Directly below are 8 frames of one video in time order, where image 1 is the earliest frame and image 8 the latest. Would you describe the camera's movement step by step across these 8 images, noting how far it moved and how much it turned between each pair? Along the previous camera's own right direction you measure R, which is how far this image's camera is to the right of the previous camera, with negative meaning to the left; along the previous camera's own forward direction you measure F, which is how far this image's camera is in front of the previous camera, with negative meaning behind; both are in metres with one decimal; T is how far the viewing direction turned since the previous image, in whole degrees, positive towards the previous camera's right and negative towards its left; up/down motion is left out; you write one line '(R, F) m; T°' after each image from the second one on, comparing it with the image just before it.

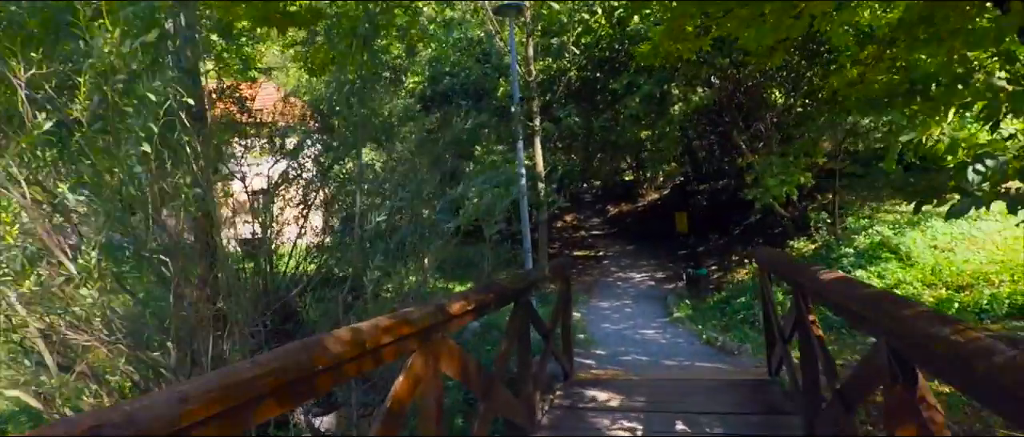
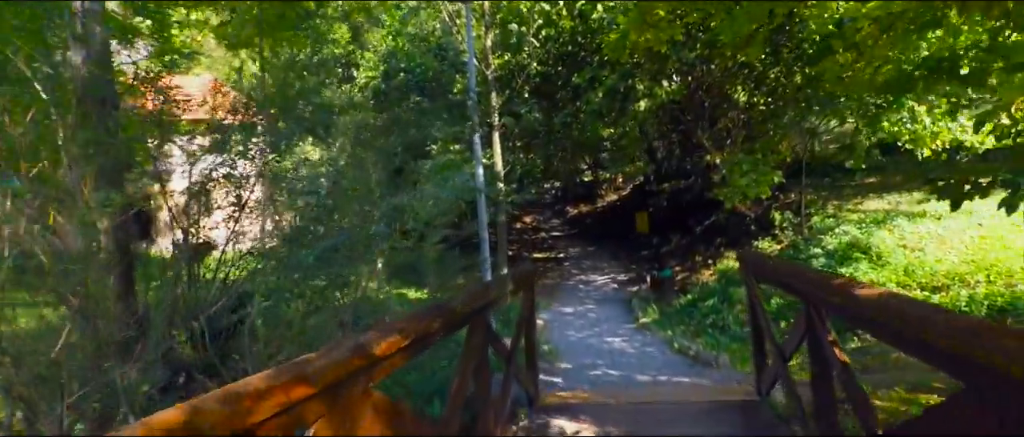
(0.0, +0.7) m; +4°
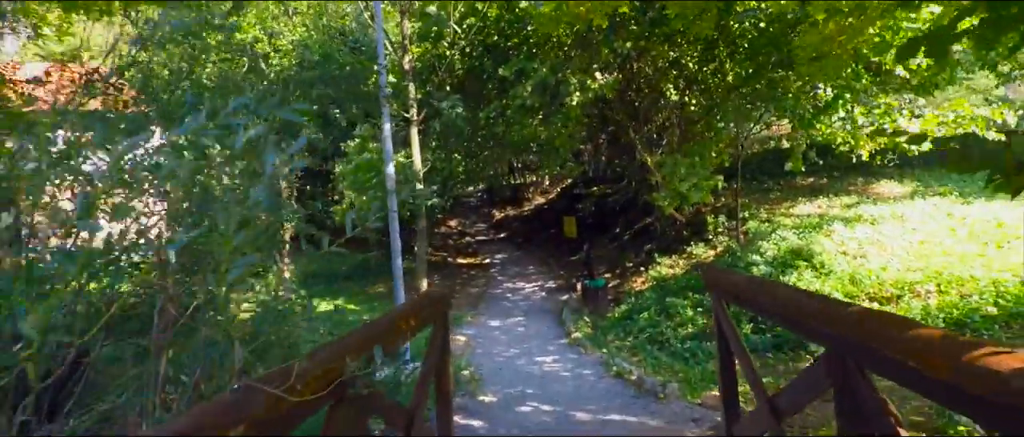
(+0.1, +1.2) m; +7°
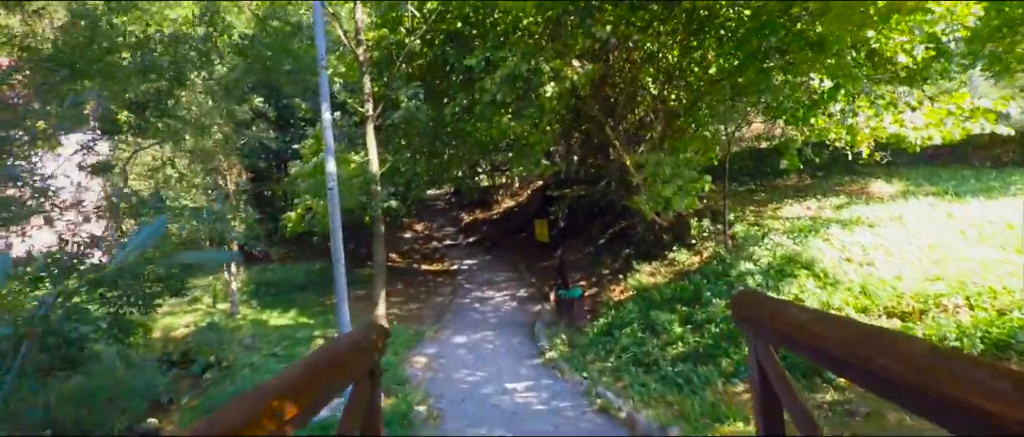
(+0.1, +1.2) m; +3°
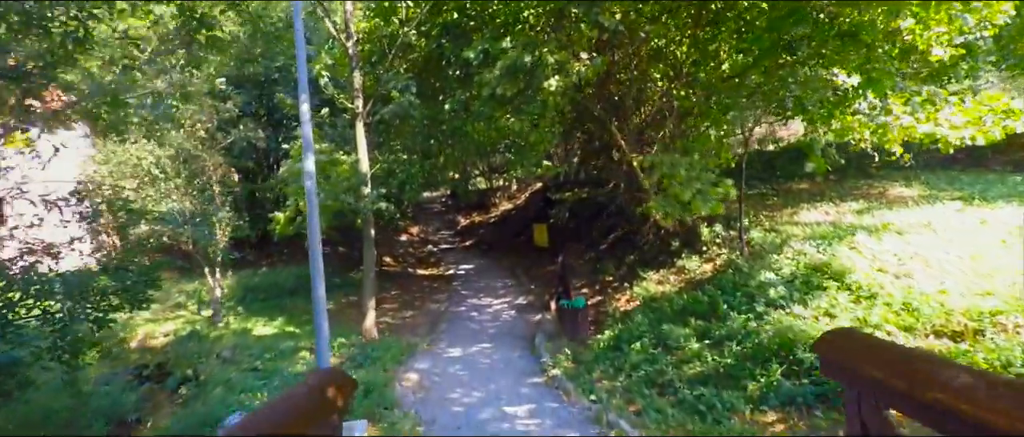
(0.0, +0.7) m; 0°
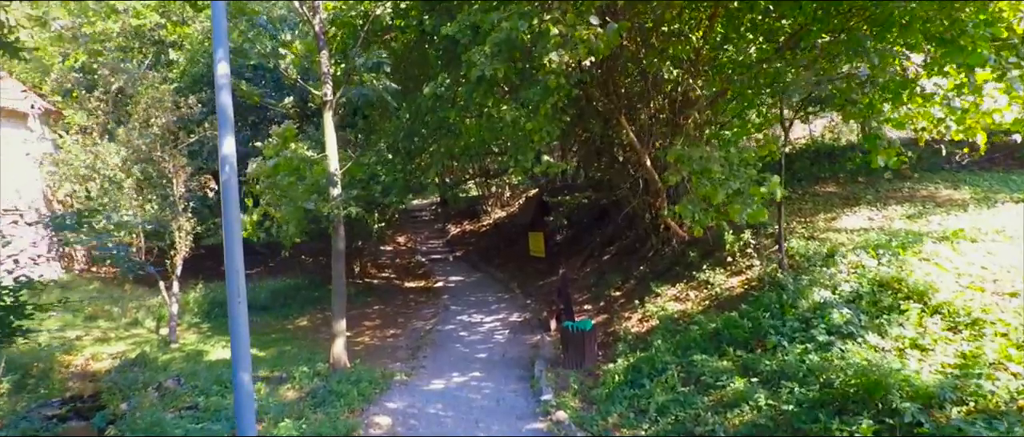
(0.0, +1.6) m; +1°
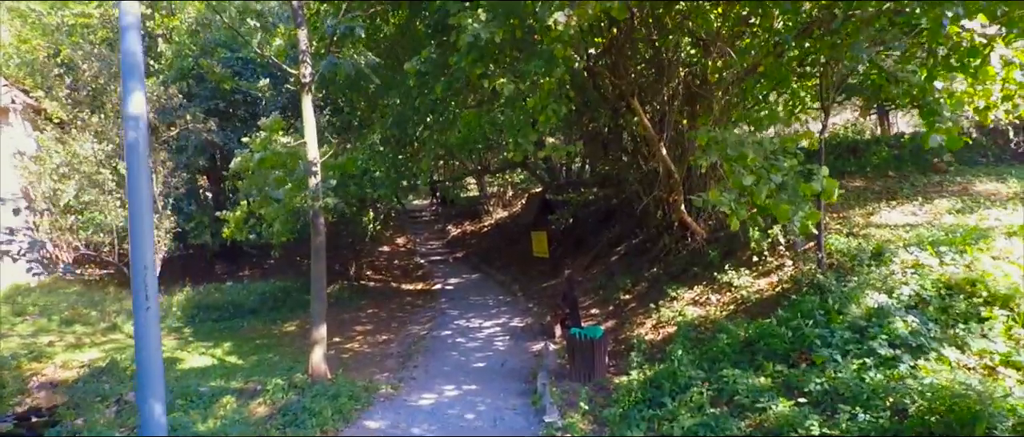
(0.0, +1.0) m; 0°
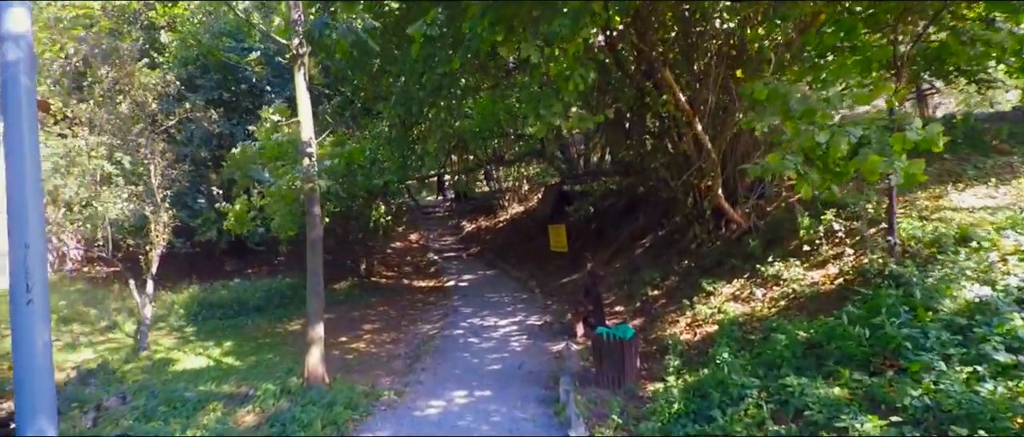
(0.0, +0.9) m; -2°
